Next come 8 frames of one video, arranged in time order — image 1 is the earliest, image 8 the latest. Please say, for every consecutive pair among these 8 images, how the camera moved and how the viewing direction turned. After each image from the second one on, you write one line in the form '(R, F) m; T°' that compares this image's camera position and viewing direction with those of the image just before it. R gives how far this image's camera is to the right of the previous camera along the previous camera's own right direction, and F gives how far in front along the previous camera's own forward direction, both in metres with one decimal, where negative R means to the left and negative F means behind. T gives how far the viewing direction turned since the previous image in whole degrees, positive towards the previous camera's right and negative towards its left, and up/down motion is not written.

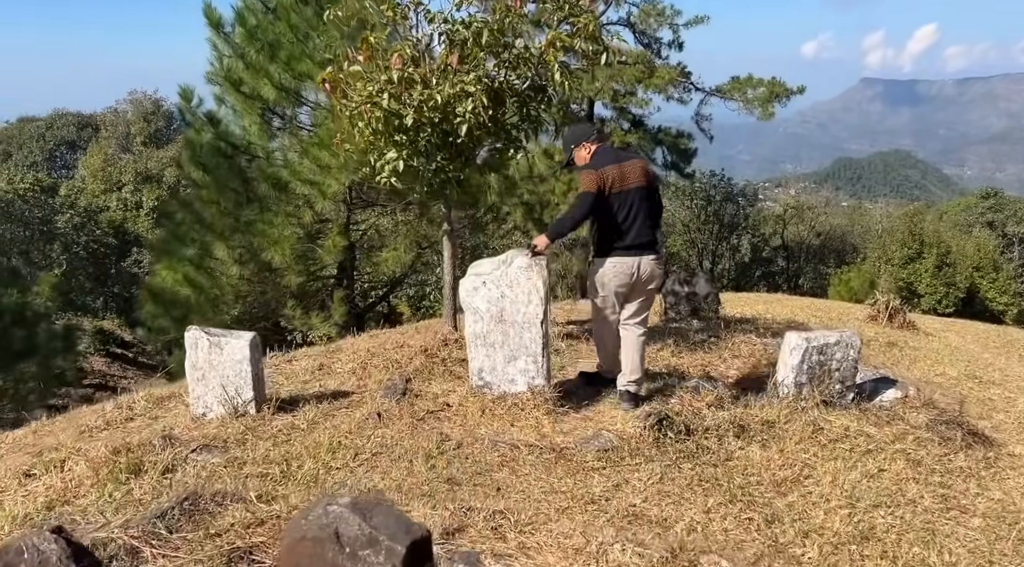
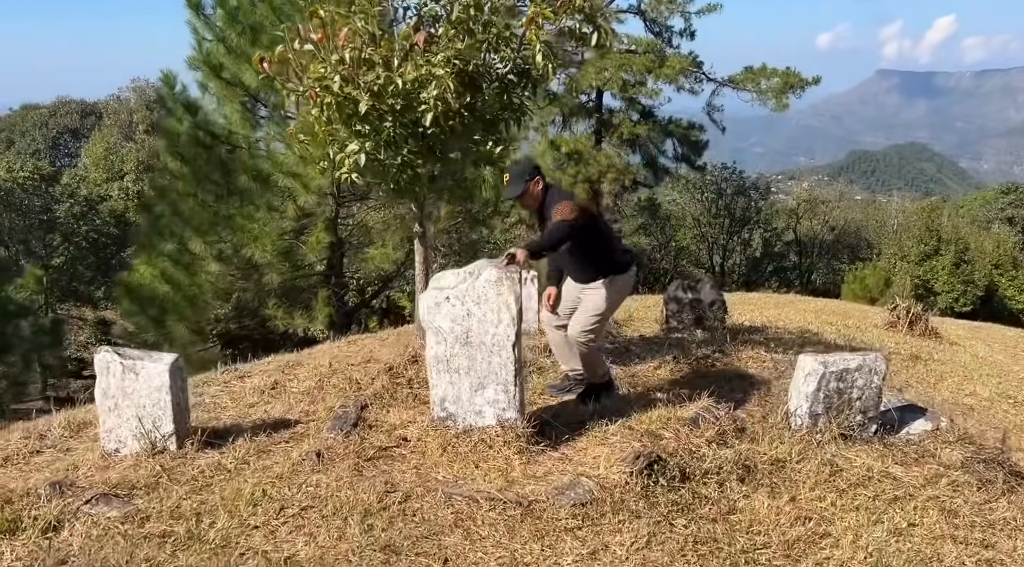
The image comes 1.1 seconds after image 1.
(+0.2, +0.7) m; -1°
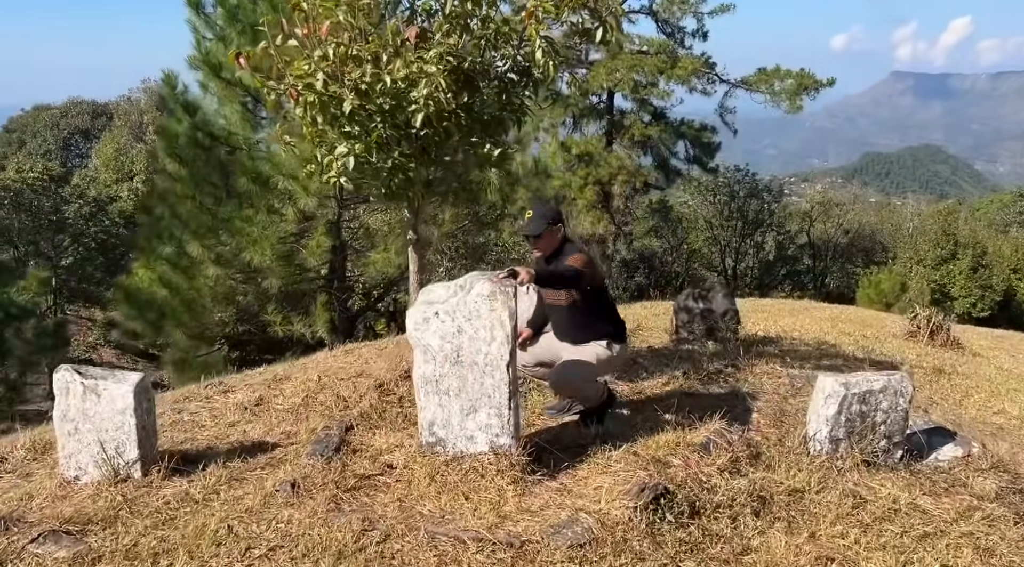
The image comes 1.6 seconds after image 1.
(+0.1, +0.3) m; -1°
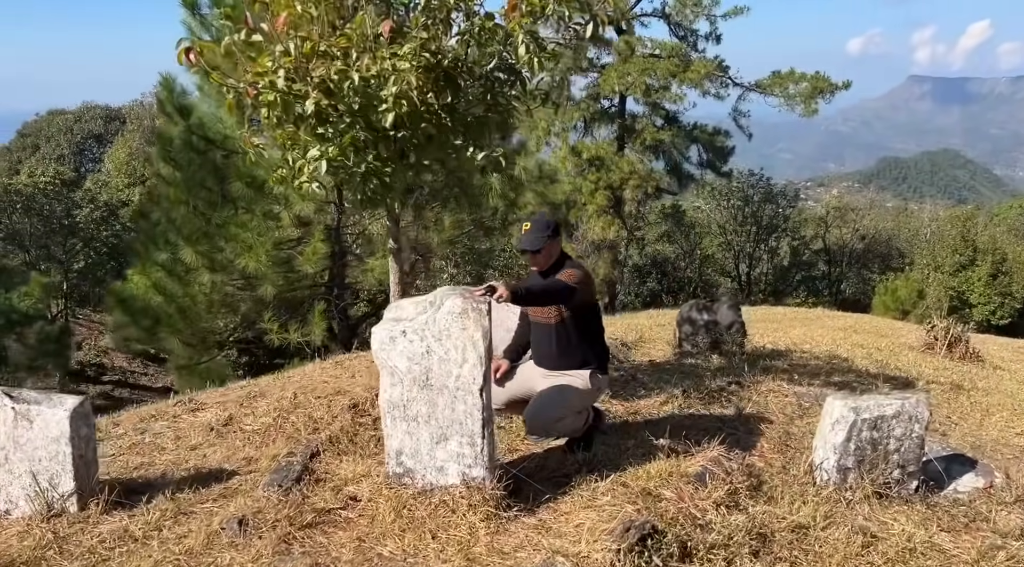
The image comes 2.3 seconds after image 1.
(+0.2, +0.3) m; -1°
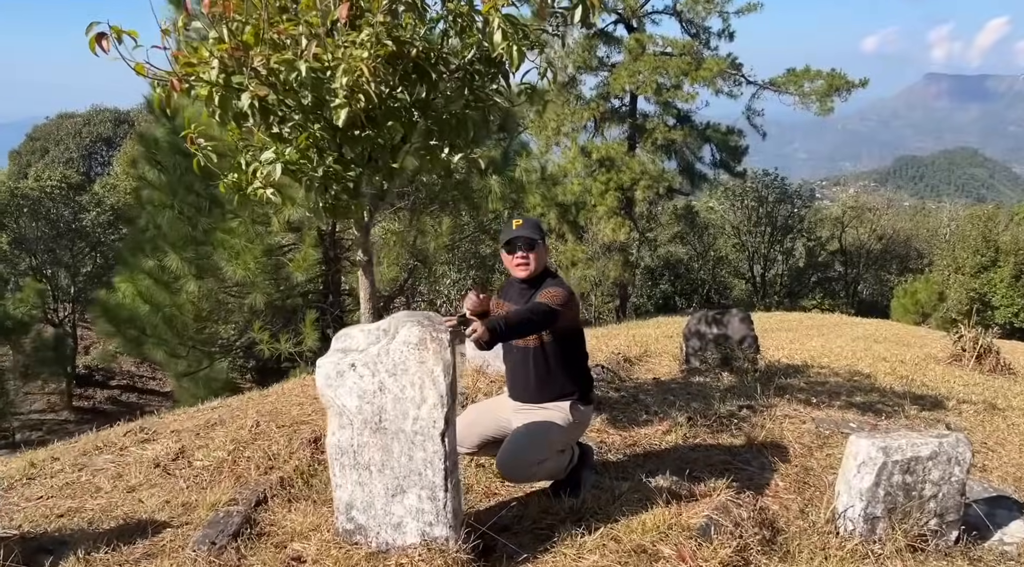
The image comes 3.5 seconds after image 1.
(+0.2, +0.5) m; -1°
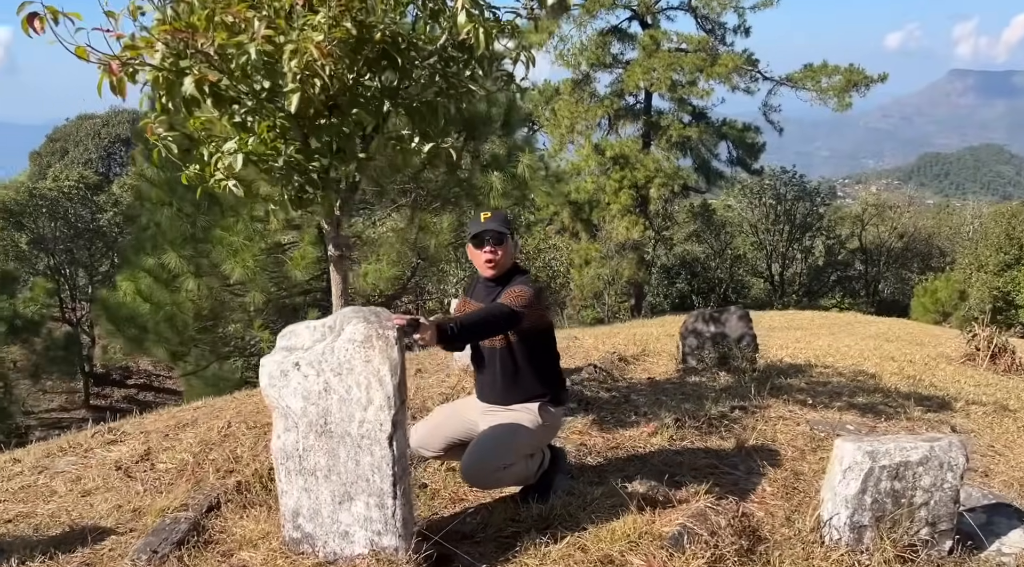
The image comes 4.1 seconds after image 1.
(+0.2, +0.2) m; -1°
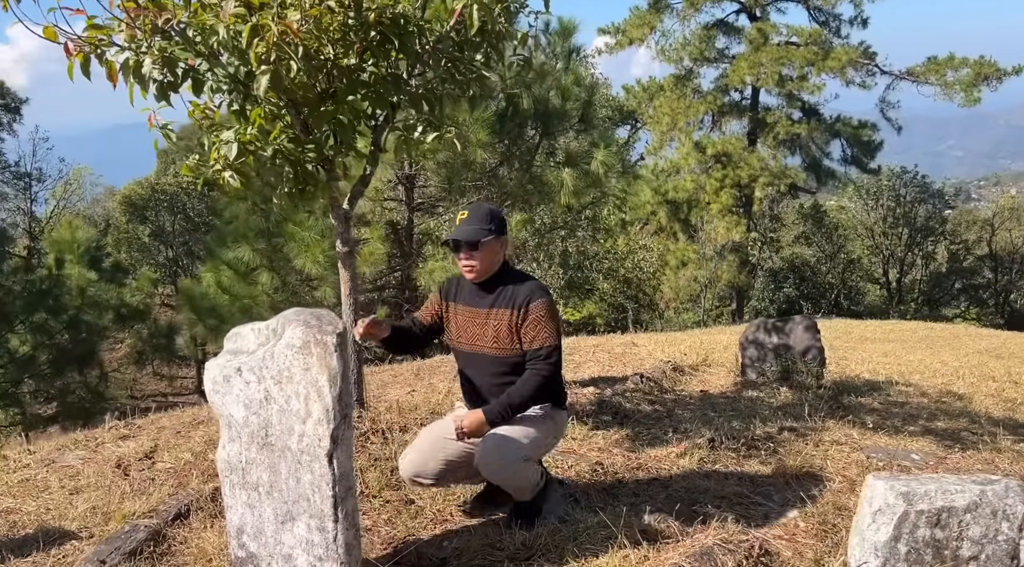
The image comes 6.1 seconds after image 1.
(+0.4, +0.3) m; -8°
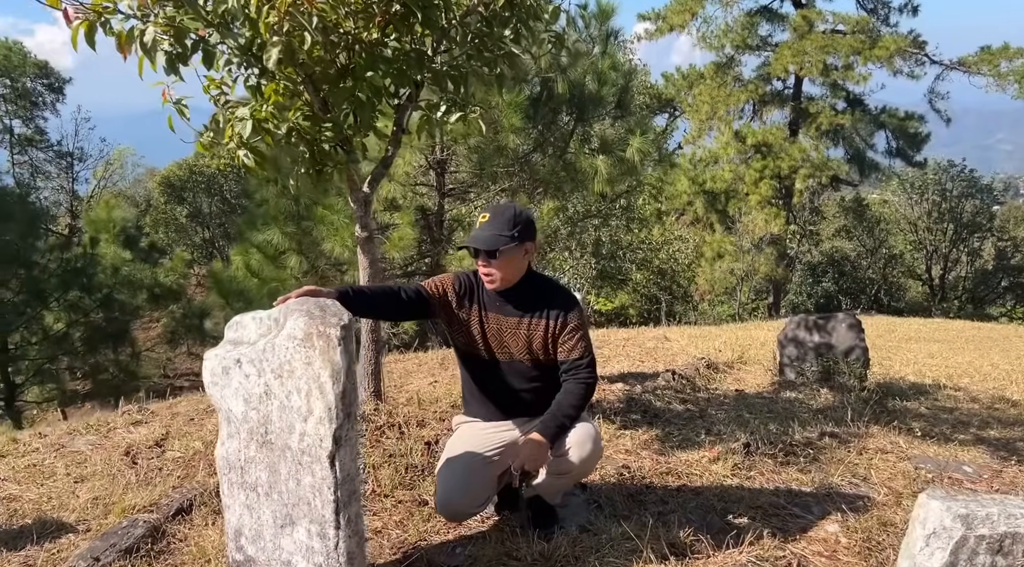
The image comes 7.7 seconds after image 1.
(0.0, +0.2) m; -2°
